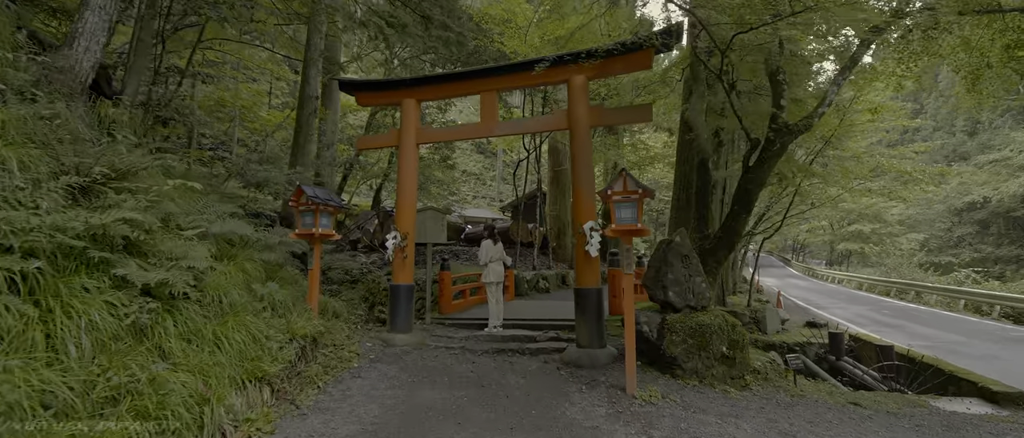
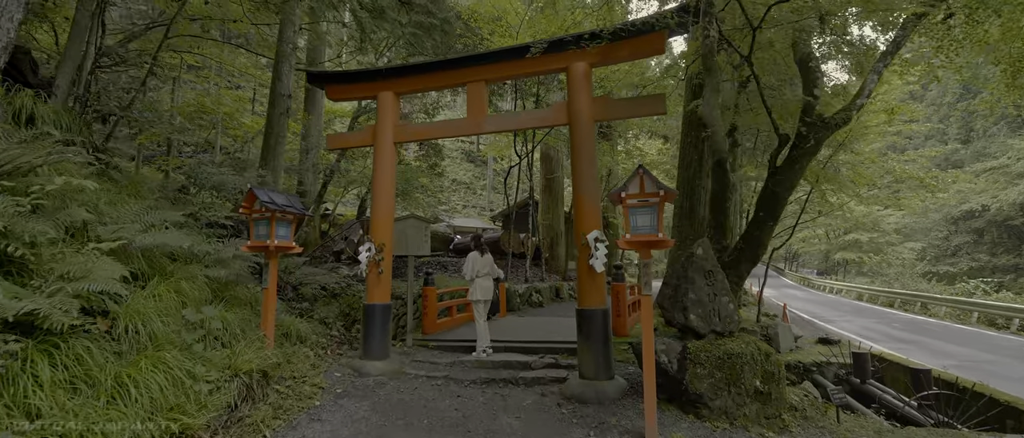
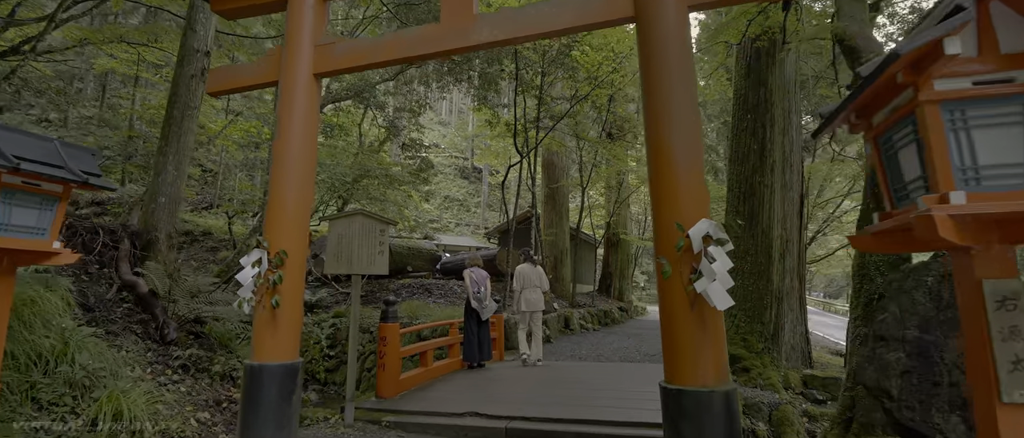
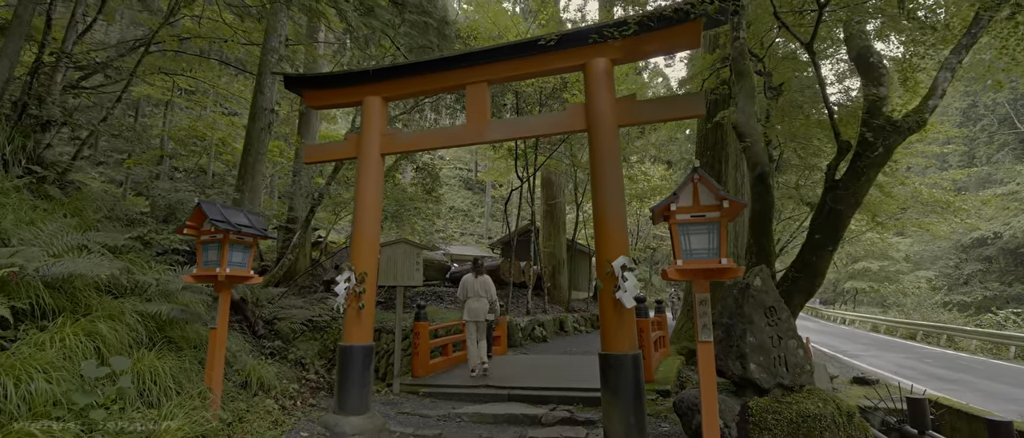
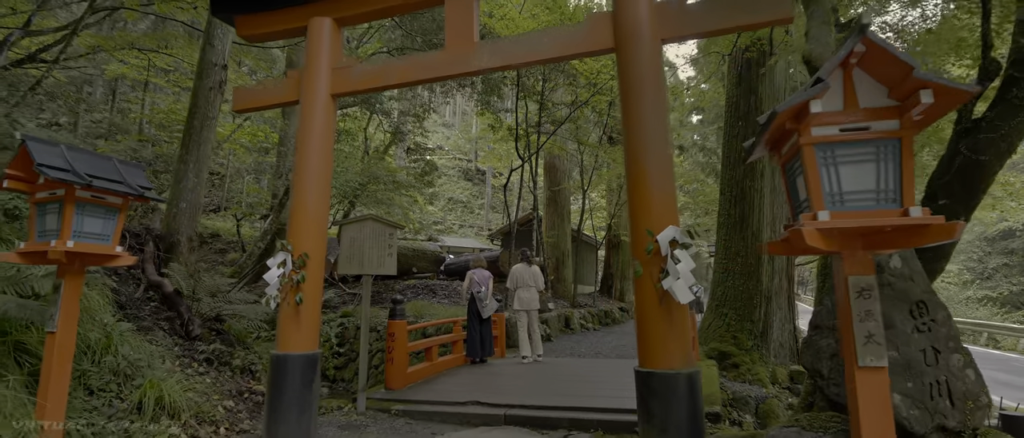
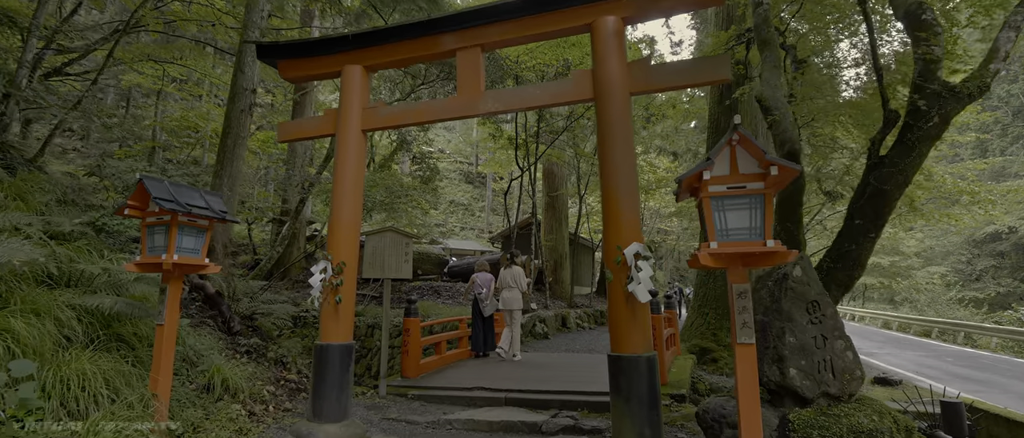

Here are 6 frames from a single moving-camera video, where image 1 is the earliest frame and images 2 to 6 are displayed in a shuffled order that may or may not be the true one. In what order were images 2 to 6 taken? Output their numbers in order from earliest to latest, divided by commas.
2, 4, 6, 5, 3
